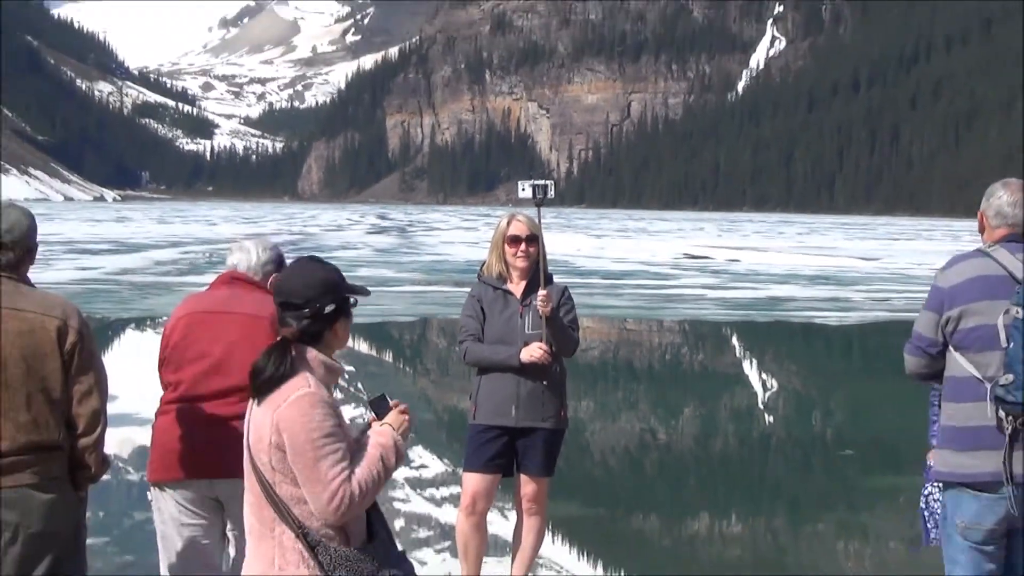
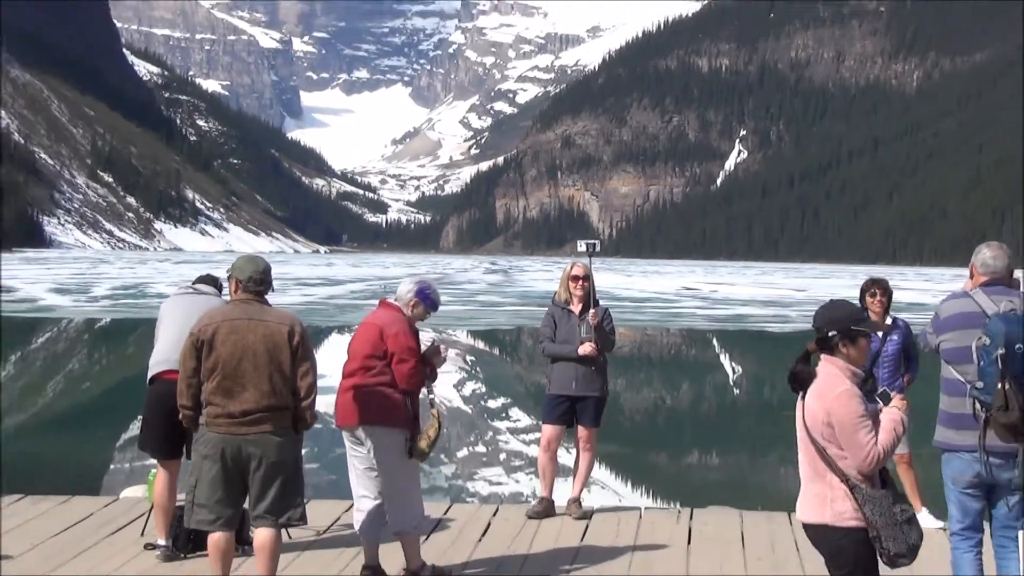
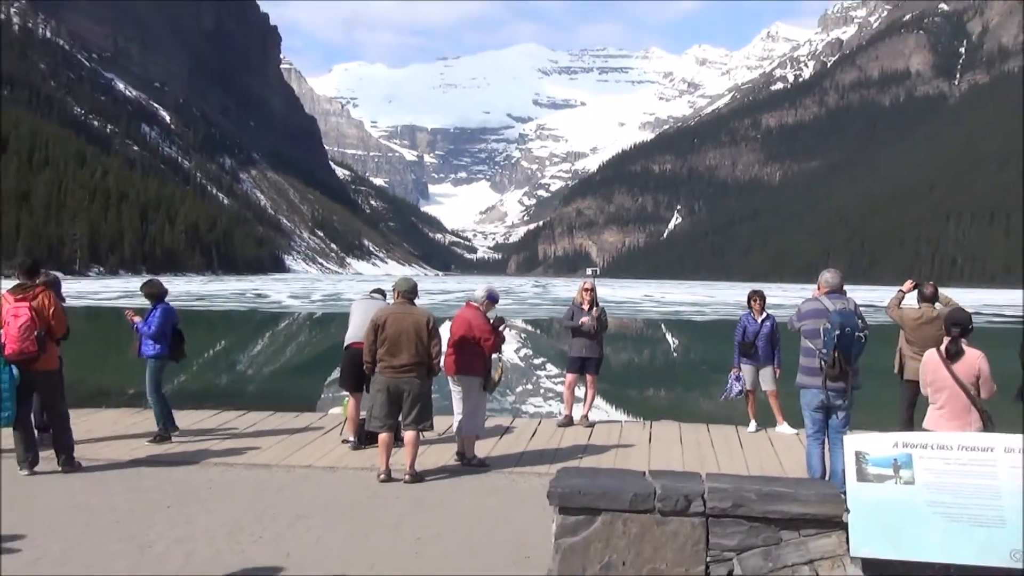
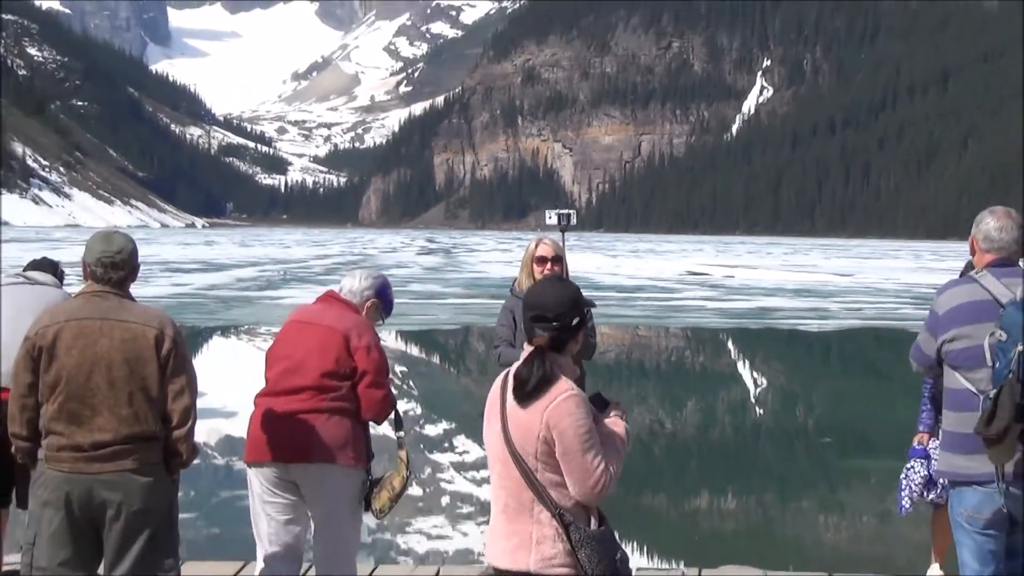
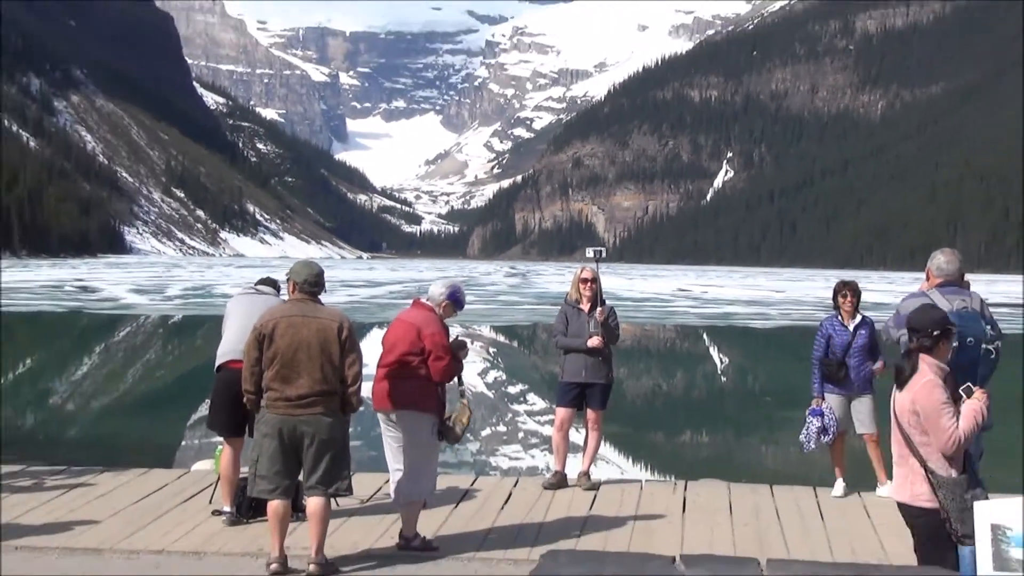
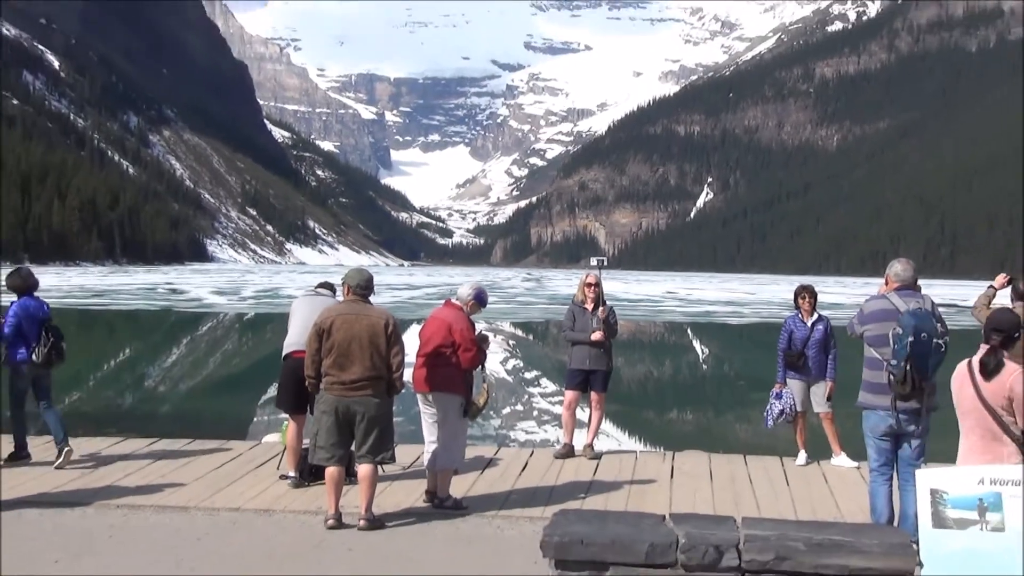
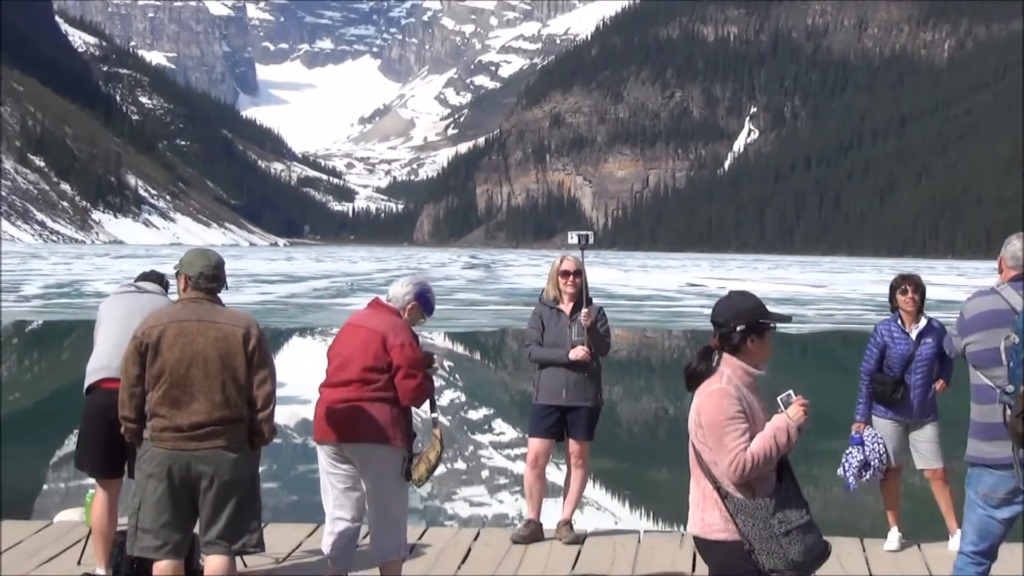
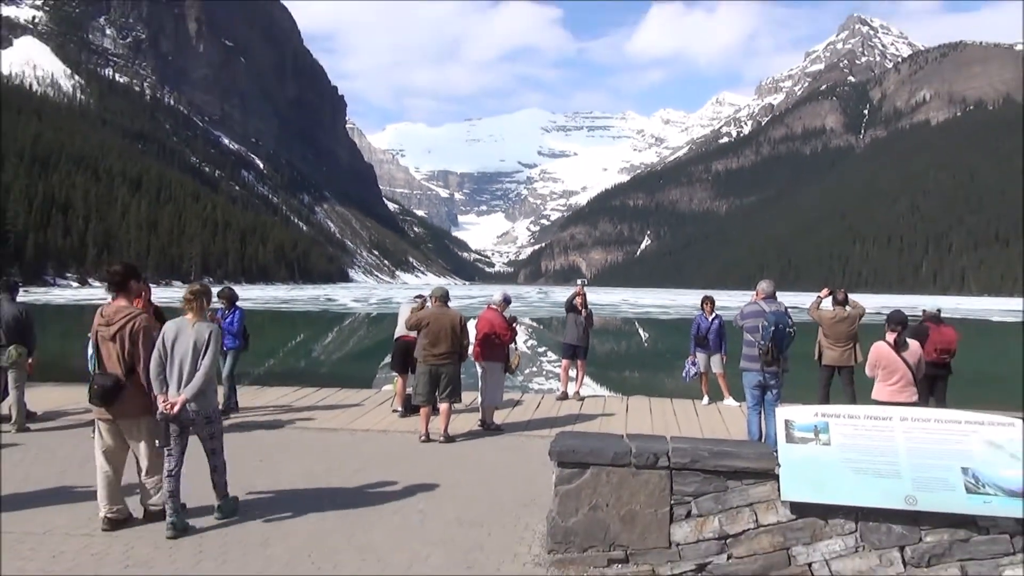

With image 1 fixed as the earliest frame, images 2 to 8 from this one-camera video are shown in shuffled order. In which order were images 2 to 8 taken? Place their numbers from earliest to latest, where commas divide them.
4, 7, 2, 5, 6, 3, 8
